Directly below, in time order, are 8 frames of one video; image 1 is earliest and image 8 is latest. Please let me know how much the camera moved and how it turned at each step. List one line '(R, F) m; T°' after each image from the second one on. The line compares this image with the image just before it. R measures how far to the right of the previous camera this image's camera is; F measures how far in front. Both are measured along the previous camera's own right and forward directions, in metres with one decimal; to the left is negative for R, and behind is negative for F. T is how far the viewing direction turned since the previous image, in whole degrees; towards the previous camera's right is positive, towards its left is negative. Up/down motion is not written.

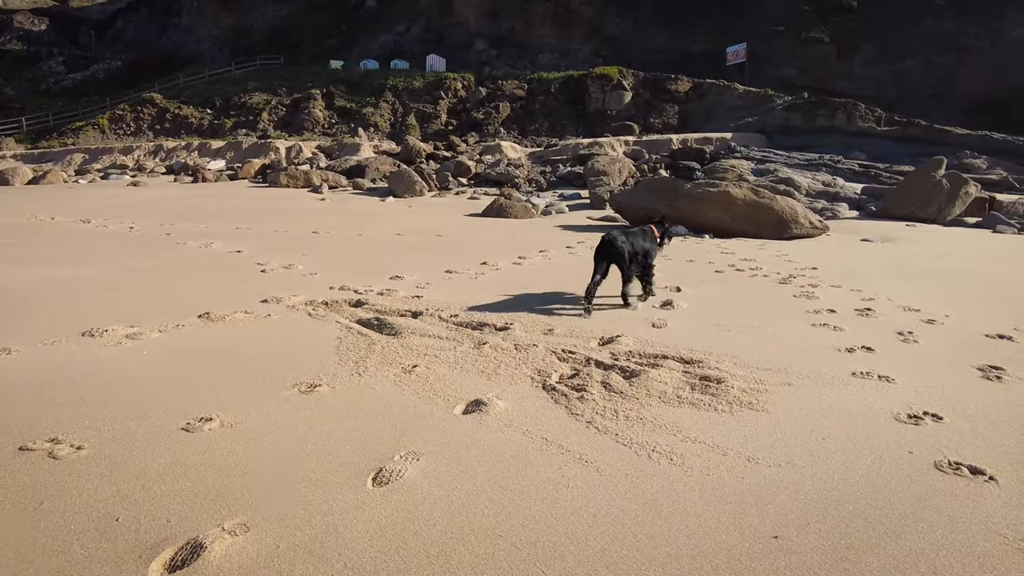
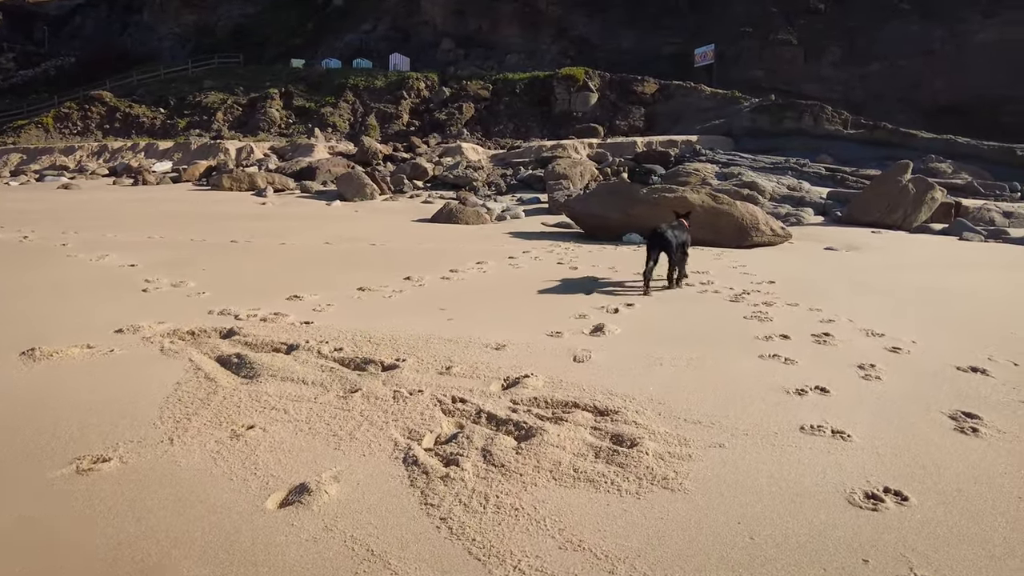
(+0.4, +0.5) m; +2°
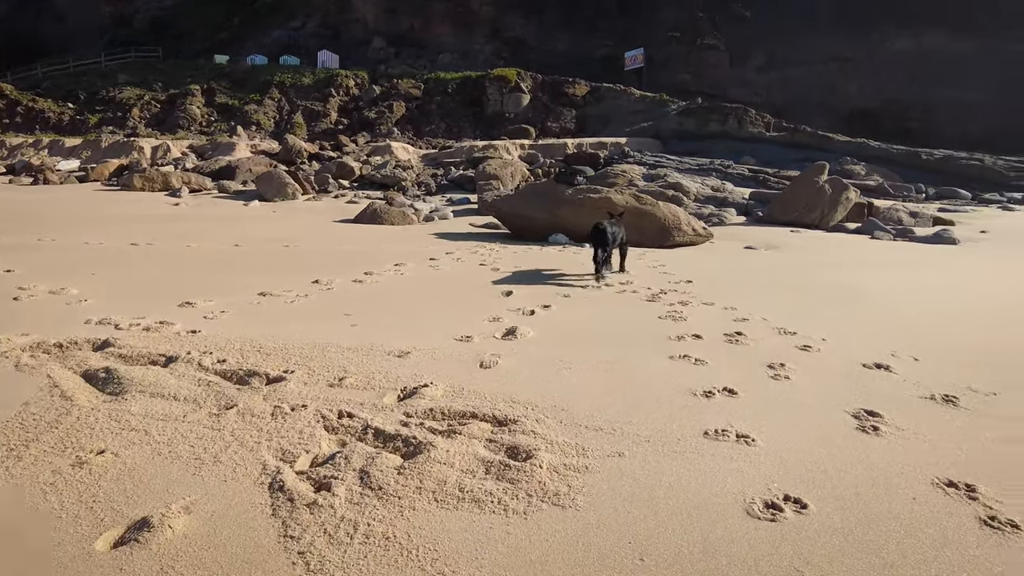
(+0.2, +0.1) m; +5°
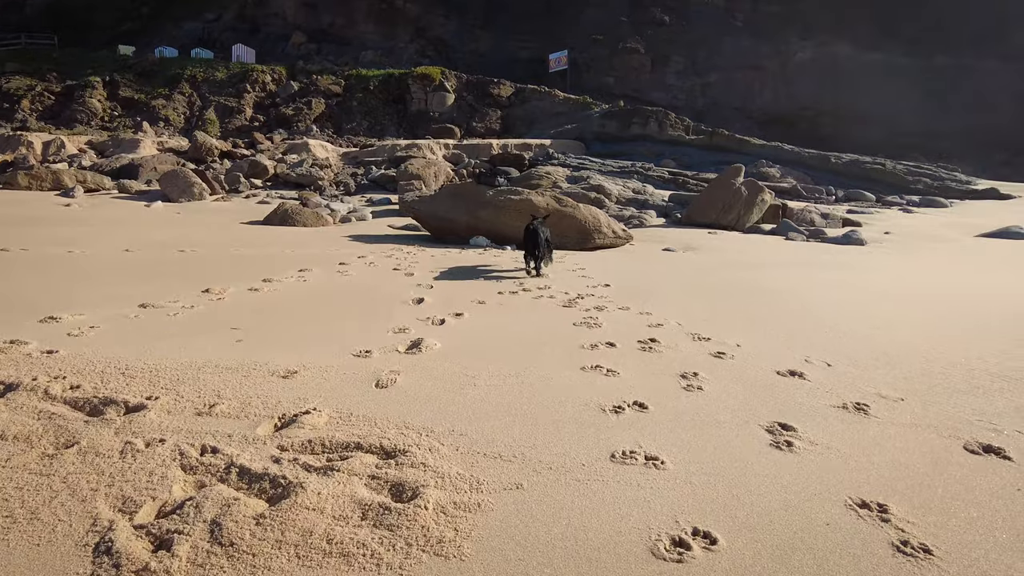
(+0.1, +0.2) m; +6°
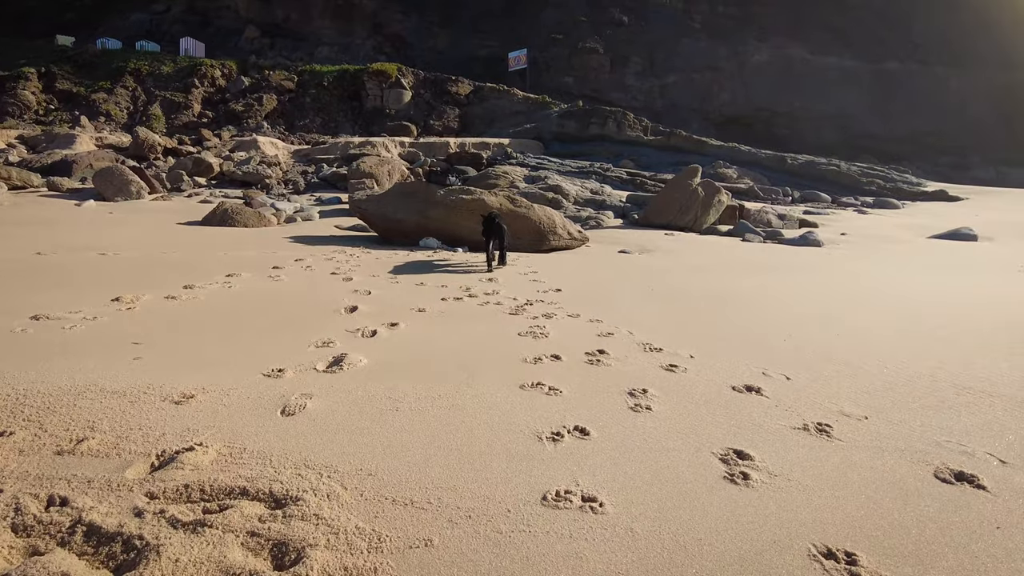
(+0.1, +0.3) m; +3°
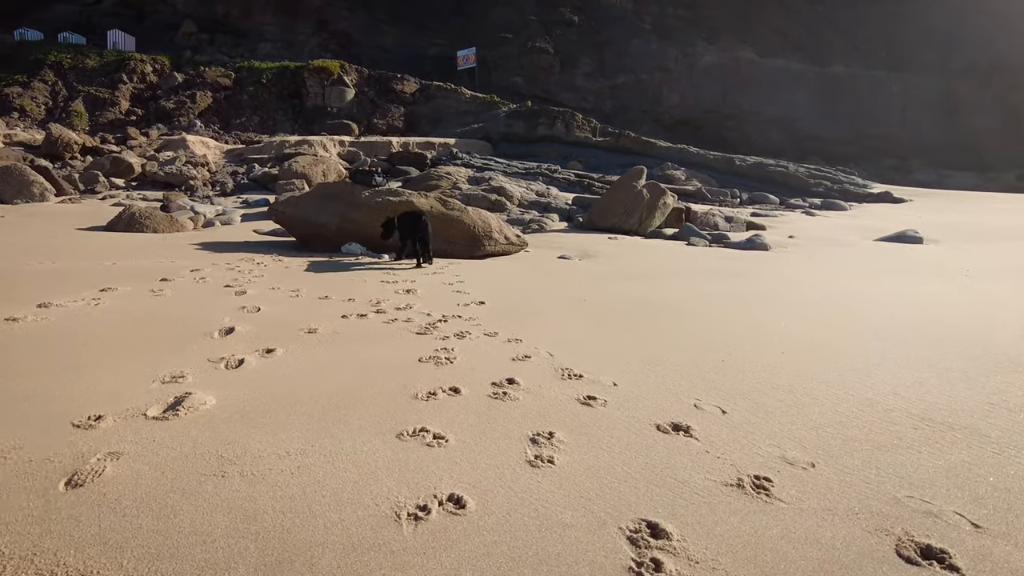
(+0.3, +0.5) m; +4°
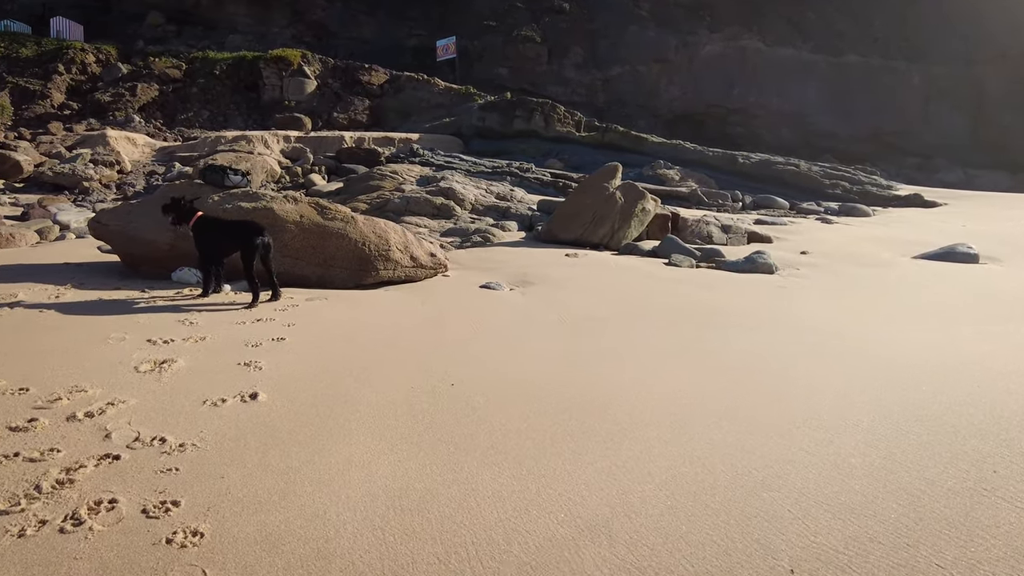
(+0.8, +1.9) m; -1°
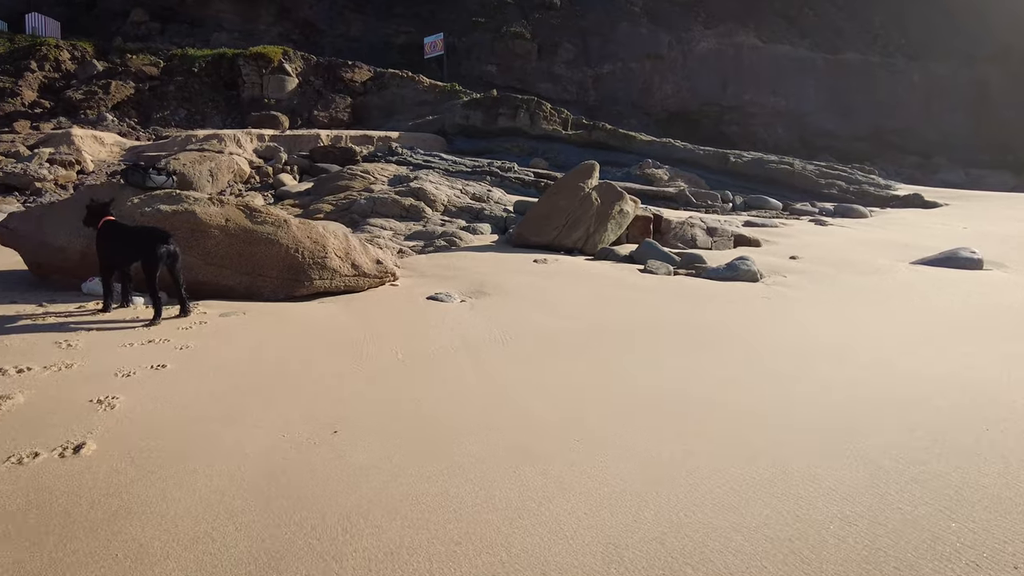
(+0.3, +0.5) m; 0°
